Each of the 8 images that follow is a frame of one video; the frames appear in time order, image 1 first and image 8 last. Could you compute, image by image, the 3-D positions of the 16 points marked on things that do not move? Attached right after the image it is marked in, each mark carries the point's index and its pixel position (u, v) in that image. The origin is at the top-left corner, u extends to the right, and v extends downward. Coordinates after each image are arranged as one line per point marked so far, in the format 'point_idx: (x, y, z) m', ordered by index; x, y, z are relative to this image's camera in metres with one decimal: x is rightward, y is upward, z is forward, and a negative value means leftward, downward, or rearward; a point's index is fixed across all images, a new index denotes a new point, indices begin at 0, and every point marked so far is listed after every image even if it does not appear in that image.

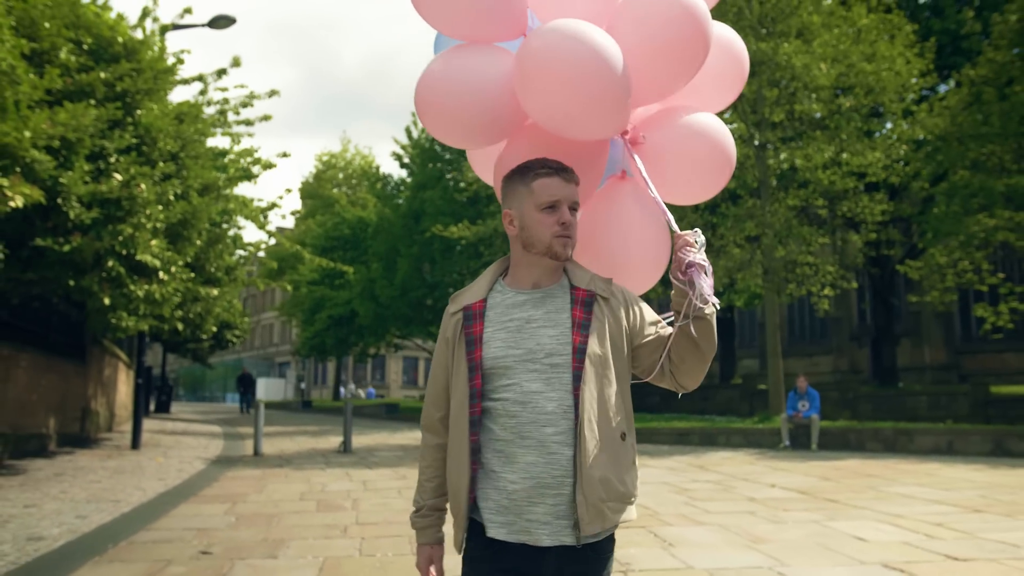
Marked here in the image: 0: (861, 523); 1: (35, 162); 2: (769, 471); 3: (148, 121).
0: (+3.3, -2.2, +8.0) m
1: (-4.5, +1.2, +8.1) m
2: (+3.7, -2.7, +12.3) m
3: (-5.0, +2.3, +11.6) m
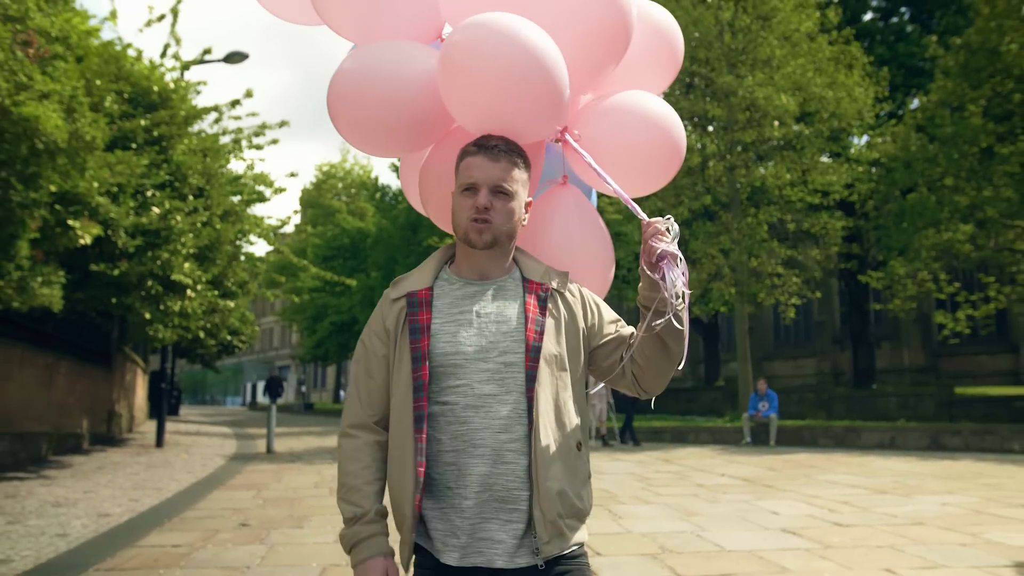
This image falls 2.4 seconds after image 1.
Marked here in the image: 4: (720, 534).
0: (+3.1, -2.4, +9.6) m
1: (-4.7, +0.9, +9.7) m
2: (+3.5, -2.9, +14.0) m
3: (-5.2, +2.0, +13.2) m
4: (+1.9, -2.2, +7.6) m
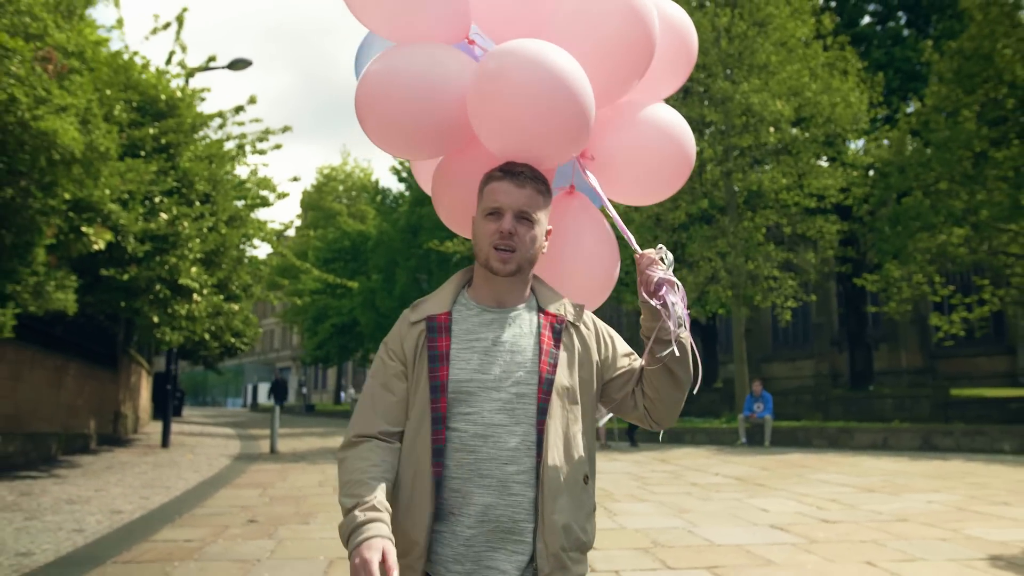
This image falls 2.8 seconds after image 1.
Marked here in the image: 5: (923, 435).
0: (+3.1, -2.5, +9.9) m
1: (-4.7, +0.9, +10.0) m
2: (+3.5, -3.0, +14.3) m
3: (-5.2, +1.9, +13.5) m
4: (+1.9, -2.3, +8.0) m
5: (+7.9, -2.8, +16.2) m
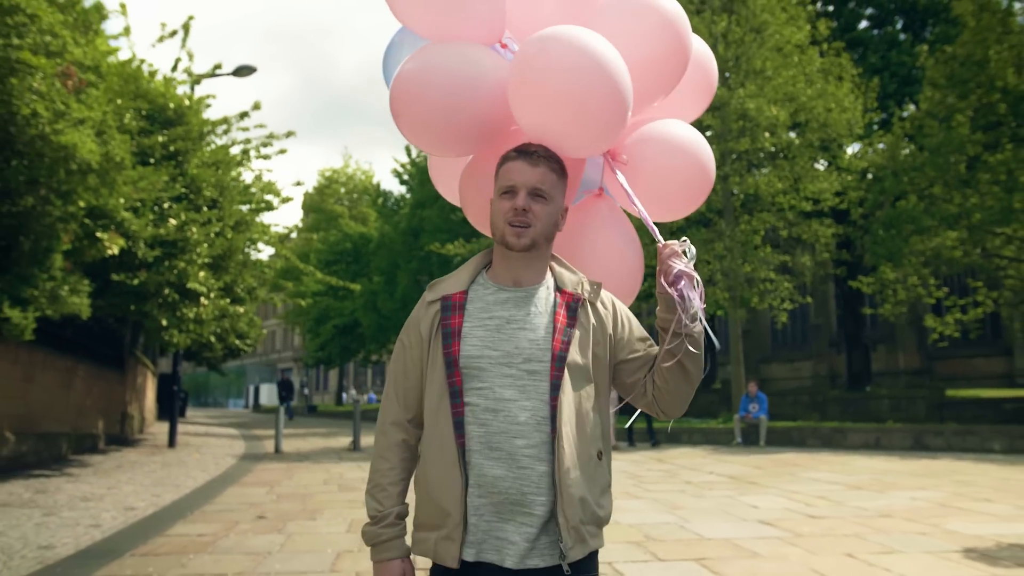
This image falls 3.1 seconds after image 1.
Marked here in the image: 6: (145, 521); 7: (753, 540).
0: (+3.1, -2.5, +10.3) m
1: (-4.8, +0.8, +10.4) m
2: (+3.5, -3.0, +14.6) m
3: (-5.2, +1.9, +13.9) m
4: (+1.9, -2.3, +8.3) m
5: (+7.9, -2.9, +16.5) m
6: (-3.8, -2.4, +8.7) m
7: (+2.1, -2.2, +7.4) m
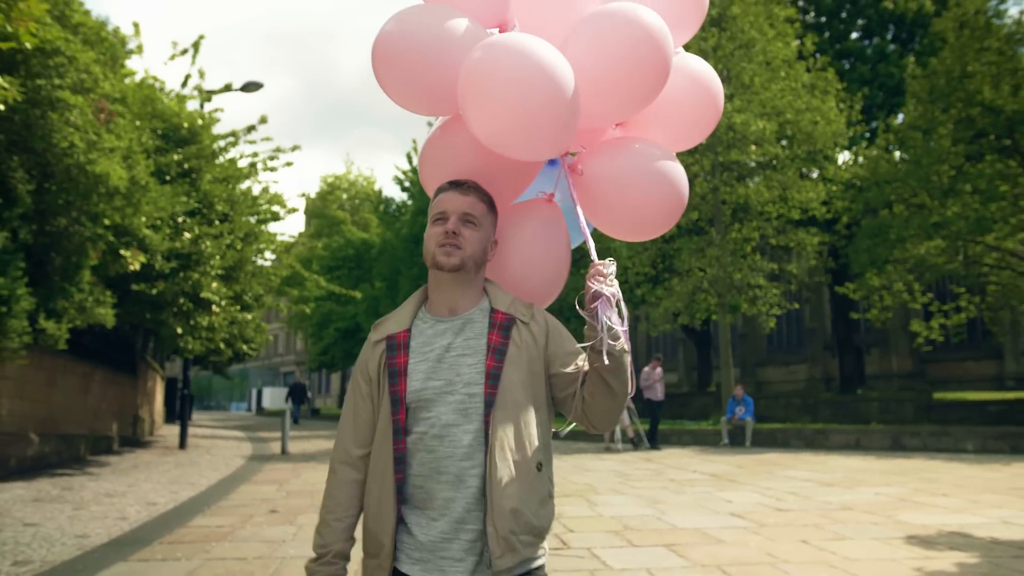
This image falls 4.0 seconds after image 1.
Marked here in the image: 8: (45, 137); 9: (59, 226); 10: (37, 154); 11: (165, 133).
0: (+3.0, -2.7, +11.1) m
1: (-4.8, +0.7, +11.2) m
2: (+3.4, -3.2, +15.4) m
3: (-5.3, +1.7, +14.7) m
4: (+1.8, -2.5, +9.1) m
5: (+7.8, -3.0, +17.3) m
6: (-3.9, -2.6, +9.5) m
7: (+2.0, -2.3, +8.2) m
8: (-4.6, +1.5, +8.3) m
9: (-4.9, +0.7, +9.1) m
10: (-4.8, +1.3, +8.5) m
11: (-6.1, +2.7, +14.9) m
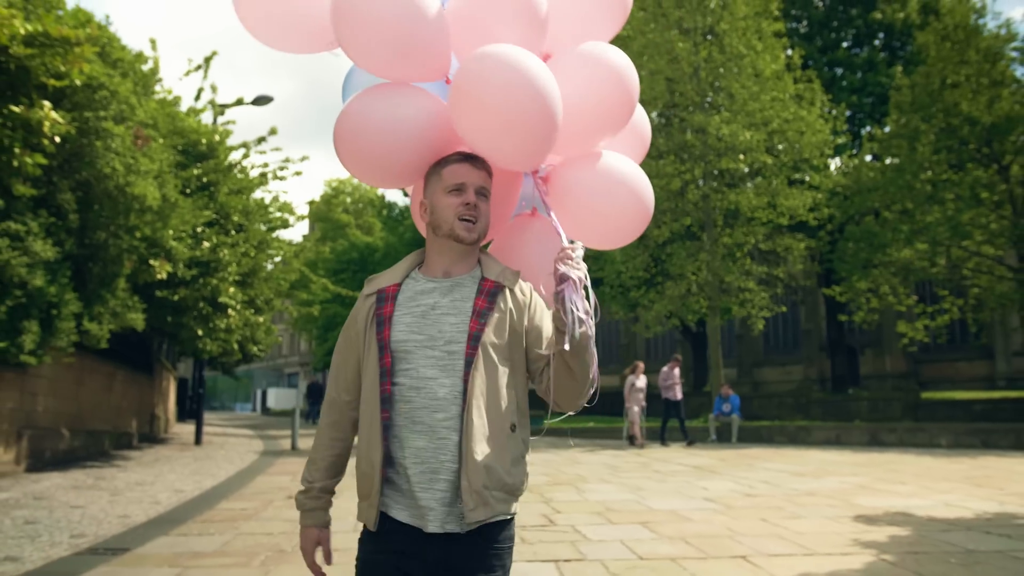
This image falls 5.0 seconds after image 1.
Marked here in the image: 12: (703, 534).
0: (+2.9, -2.8, +12.1) m
1: (-4.9, +0.6, +12.2) m
2: (+3.4, -3.3, +16.4) m
3: (-5.4, +1.6, +15.7) m
4: (+1.7, -2.5, +10.1) m
5: (+7.8, -3.1, +18.3) m
6: (-3.9, -2.6, +10.5) m
7: (+2.0, -2.4, +9.2) m
8: (-4.6, +1.4, +9.3) m
9: (-5.0, +0.6, +10.1) m
10: (-4.8, +1.3, +9.5) m
11: (-6.2, +2.6, +15.9) m
12: (+1.7, -2.2, +7.7) m
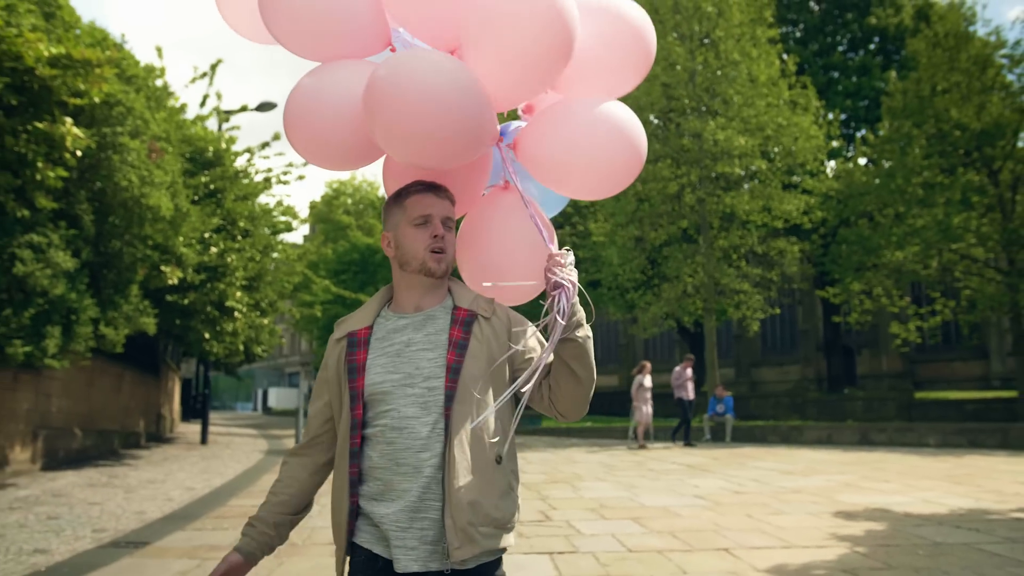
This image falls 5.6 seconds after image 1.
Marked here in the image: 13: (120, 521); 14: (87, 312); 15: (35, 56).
0: (+2.9, -2.8, +12.5) m
1: (-4.9, +0.5, +12.6) m
2: (+3.4, -3.3, +16.8) m
3: (-5.4, +1.6, +16.2) m
4: (+1.7, -2.6, +10.5) m
5: (+7.8, -3.2, +18.7) m
6: (-4.0, -2.7, +10.9) m
7: (+1.9, -2.5, +9.6) m
8: (-4.7, +1.3, +9.8) m
9: (-5.0, +0.5, +10.6) m
10: (-4.9, +1.2, +9.9) m
11: (-6.2, +2.6, +16.4) m
12: (+1.7, -2.3, +8.1) m
13: (-4.2, -2.5, +9.0) m
14: (-5.0, -0.3, +9.9) m
15: (-4.5, +2.2, +7.9) m
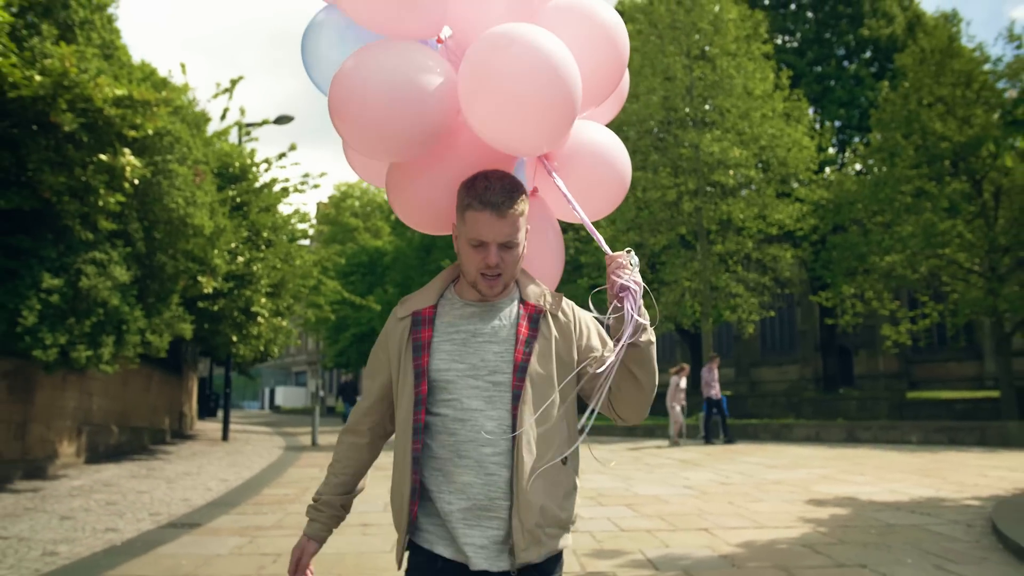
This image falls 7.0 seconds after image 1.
0: (+3.0, -3.0, +13.6) m
1: (-4.8, +0.4, +13.7) m
2: (+3.5, -3.5, +17.9) m
3: (-5.3, +1.4, +17.3) m
4: (+1.8, -2.8, +11.6) m
5: (+7.9, -3.3, +19.8) m
6: (-3.9, -2.8, +12.1) m
7: (+2.0, -2.6, +10.7) m
8: (-4.6, +1.2, +10.9) m
9: (-4.9, +0.4, +11.7) m
10: (-4.8, +1.1, +11.0) m
11: (-6.1, +2.4, +17.5) m
12: (+1.8, -2.5, +9.2) m
13: (-4.1, -2.6, +10.1) m
14: (-4.9, -0.4, +11.0) m
15: (-4.4, +2.0, +9.0) m
